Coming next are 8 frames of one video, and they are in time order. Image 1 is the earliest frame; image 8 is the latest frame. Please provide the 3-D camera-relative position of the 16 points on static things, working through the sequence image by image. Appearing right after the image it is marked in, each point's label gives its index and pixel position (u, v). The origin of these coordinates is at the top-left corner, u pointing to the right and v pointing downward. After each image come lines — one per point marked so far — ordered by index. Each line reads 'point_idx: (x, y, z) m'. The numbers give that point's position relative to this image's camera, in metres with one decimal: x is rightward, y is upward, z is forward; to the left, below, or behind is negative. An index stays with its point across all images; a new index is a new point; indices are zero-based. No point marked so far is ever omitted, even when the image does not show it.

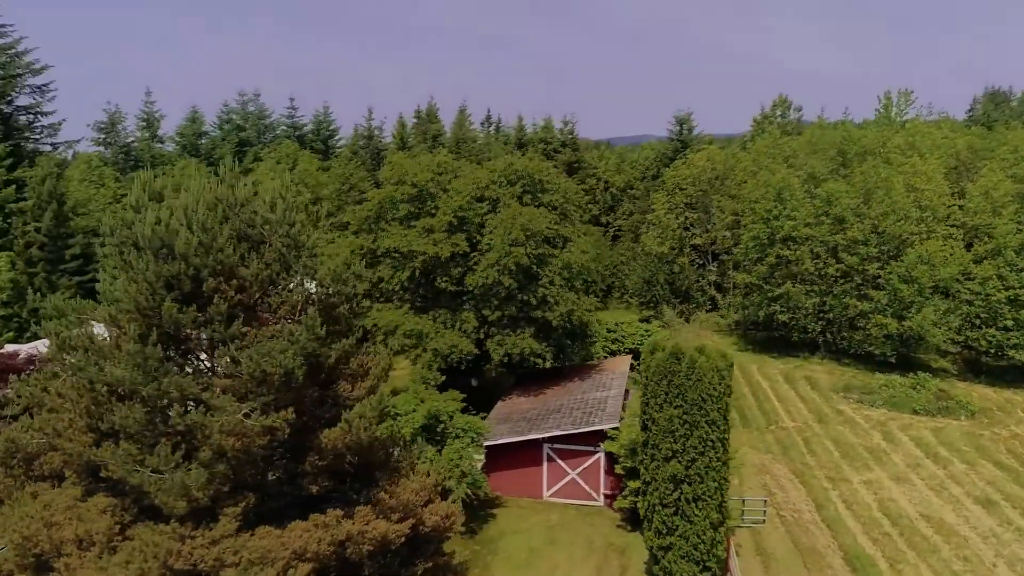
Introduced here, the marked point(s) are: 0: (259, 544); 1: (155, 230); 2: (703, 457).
0: (-3.9, -3.9, +10.9) m
1: (-5.9, +1.0, +11.7) m
2: (+4.7, -4.2, +17.6) m
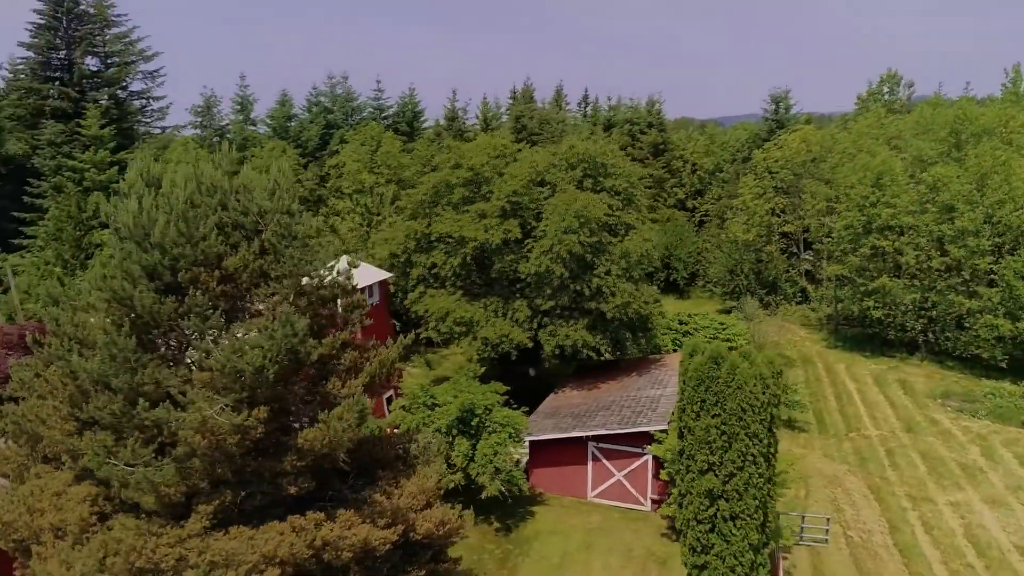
0: (-4.3, -3.8, +10.6) m
1: (-6.0, +1.2, +11.4) m
2: (+5.2, -4.1, +16.0) m
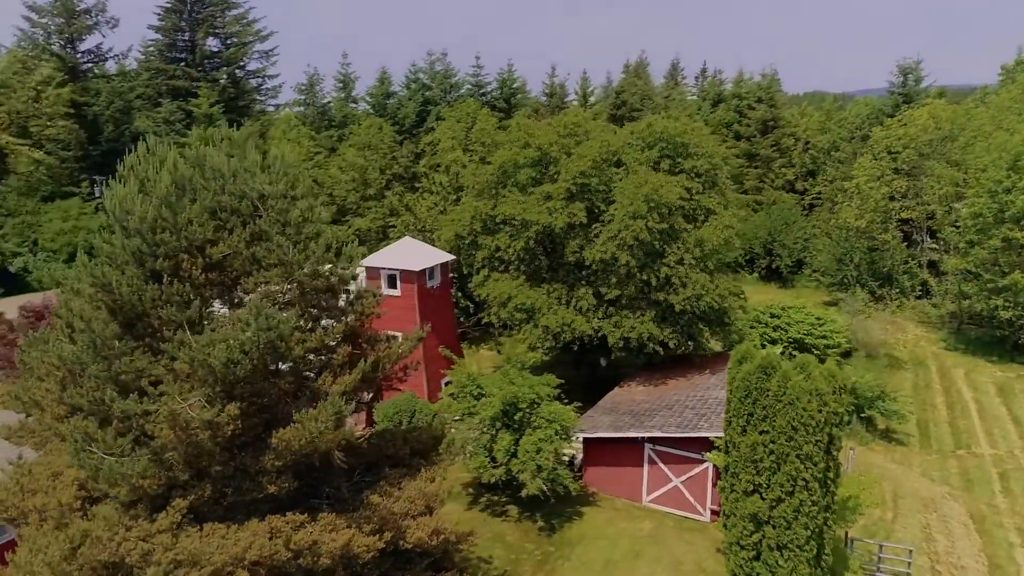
0: (-4.6, -3.7, +10.2) m
1: (-6.0, +1.4, +11.2) m
2: (+5.6, -4.2, +14.1) m
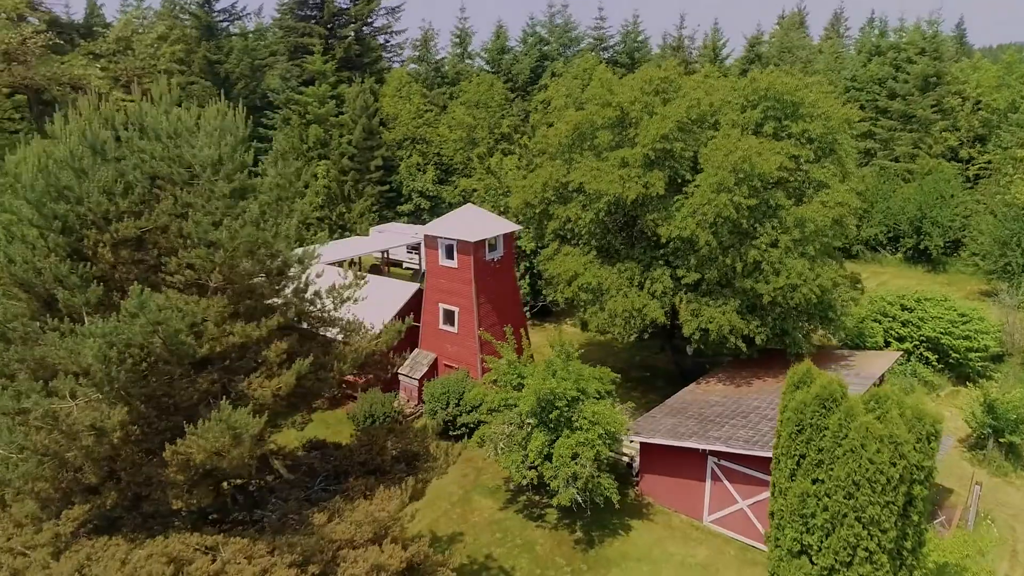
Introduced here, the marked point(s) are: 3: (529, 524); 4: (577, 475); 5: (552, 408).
0: (-5.5, -3.5, +8.9) m
1: (-6.5, +1.7, +9.8) m
2: (+5.2, -4.3, +10.9) m
3: (+0.5, -6.3, +19.2) m
4: (+1.6, -4.6, +17.7) m
5: (+1.0, -3.1, +18.3) m
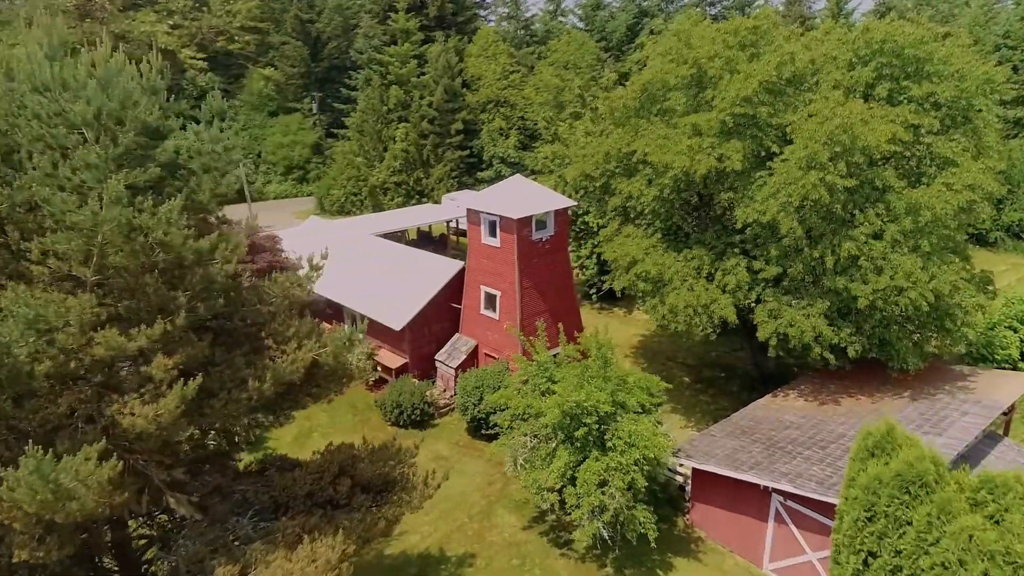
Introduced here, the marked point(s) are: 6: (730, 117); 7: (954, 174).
0: (-6.4, -3.4, +7.1) m
1: (-7.0, +1.9, +7.9) m
2: (+4.4, -4.6, +7.6) m
3: (+0.9, -6.1, +16.6) m
4: (+1.9, -4.5, +14.8) m
5: (+1.5, -2.9, +15.4) m
6: (+5.7, +4.4, +18.6) m
7: (+10.8, +2.7, +17.4) m
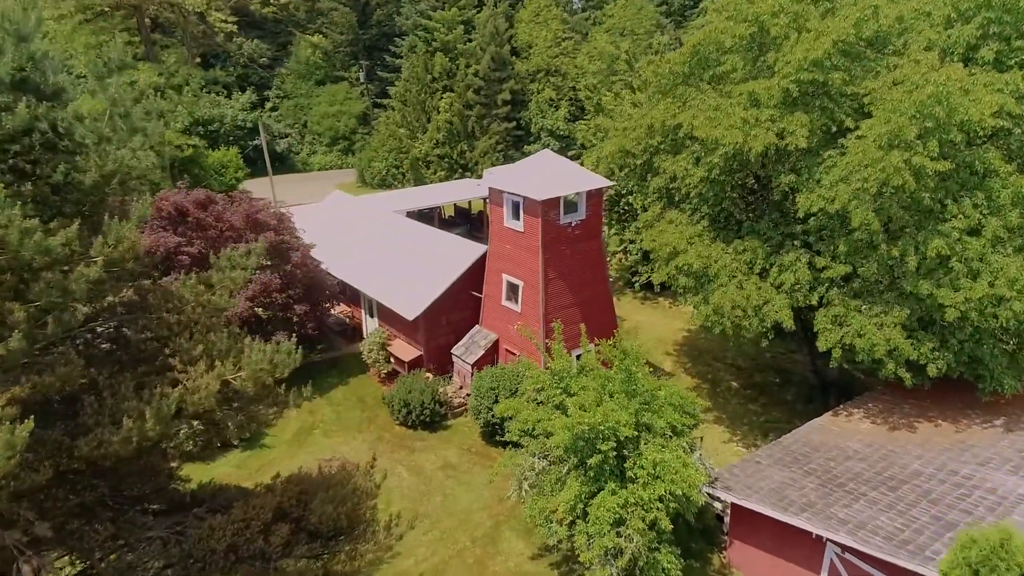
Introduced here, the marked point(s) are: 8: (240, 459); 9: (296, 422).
0: (-7.0, -3.4, +5.4) m
1: (-7.4, +1.9, +6.1) m
2: (+3.8, -5.0, +5.0) m
3: (+1.0, -6.0, +14.3) m
4: (+1.9, -4.5, +12.4) m
5: (+1.6, -2.9, +13.0) m
6: (+6.2, +4.4, +15.5) m
7: (+11.2, +2.5, +14.0) m
8: (-6.9, -4.3, +18.2) m
9: (-6.1, -3.7, +19.9) m
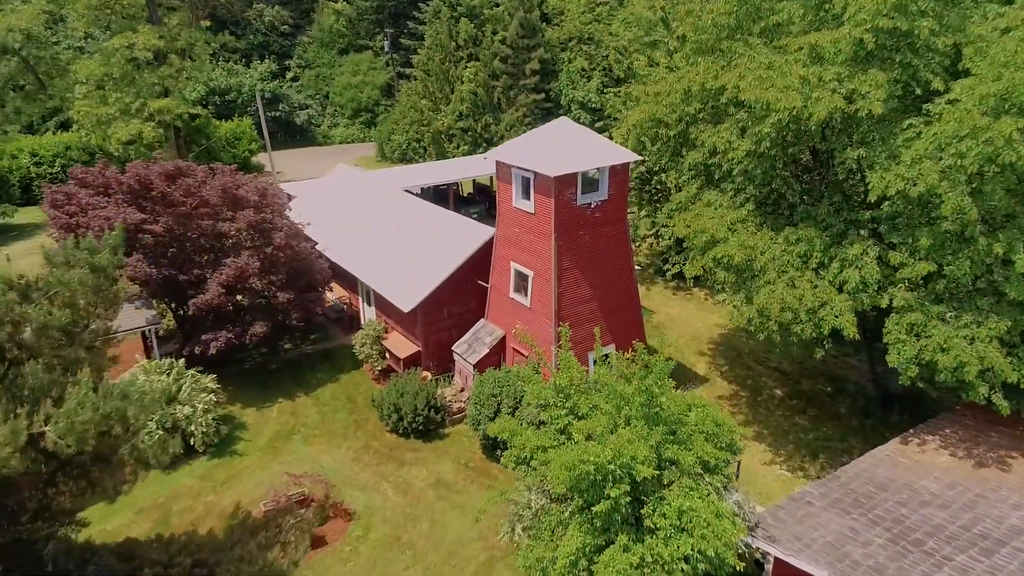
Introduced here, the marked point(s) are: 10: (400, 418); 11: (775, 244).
0: (-7.5, -3.5, +3.2) m
1: (-7.8, +1.8, +3.7) m
2: (+3.2, -5.3, +2.3) m
3: (+0.9, -6.0, +11.8) m
4: (+1.7, -4.6, +9.8) m
5: (+1.4, -2.9, +10.4) m
6: (+6.3, +4.4, +12.4) m
7: (+11.2, +2.4, +10.8) m
8: (-6.9, -4.0, +16.0) m
9: (-5.9, -3.4, +17.7) m
10: (-2.7, -3.1, +17.0) m
11: (+5.2, +0.9, +14.3) m
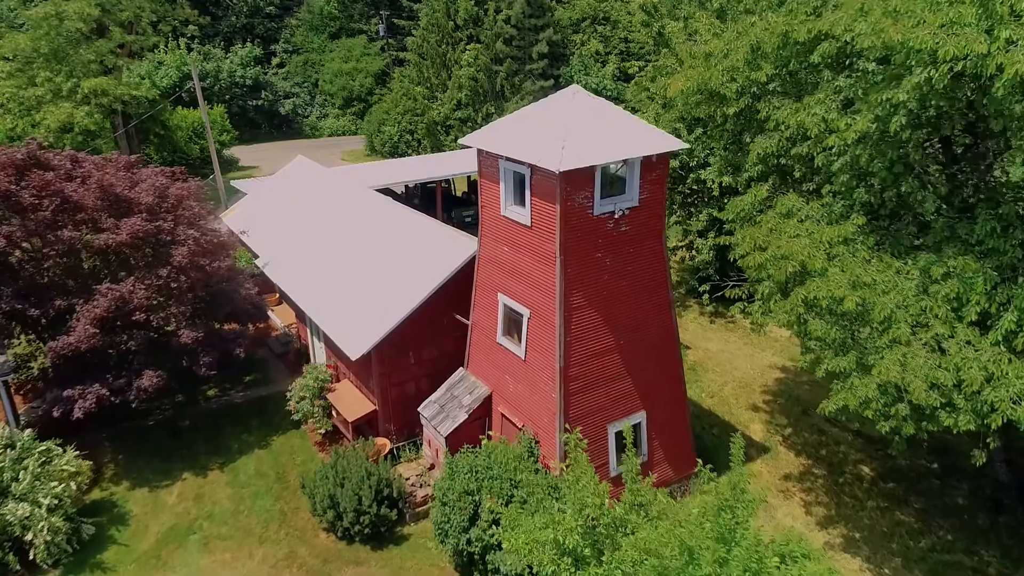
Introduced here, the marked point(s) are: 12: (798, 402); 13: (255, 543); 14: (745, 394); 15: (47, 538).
0: (-7.9, -4.2, -1.7) m
1: (-8.2, +1.1, -1.3) m
2: (+2.8, -6.1, -2.8) m
3: (+0.5, -6.7, +6.7) m
4: (+1.3, -5.3, +4.7) m
5: (+1.1, -3.7, +5.3) m
6: (+6.0, +3.6, +7.2) m
7: (+10.9, +1.5, +5.5) m
8: (-7.1, -4.7, +11.0) m
9: (-6.1, -4.1, +12.7) m
10: (-2.9, -3.8, +12.0) m
11: (+5.0, +0.1, +9.1) m
12: (+6.4, -2.5, +16.0) m
13: (-4.4, -4.4, +12.1) m
14: (+5.3, -2.4, +16.3) m
15: (-7.3, -3.9, +11.2) m
